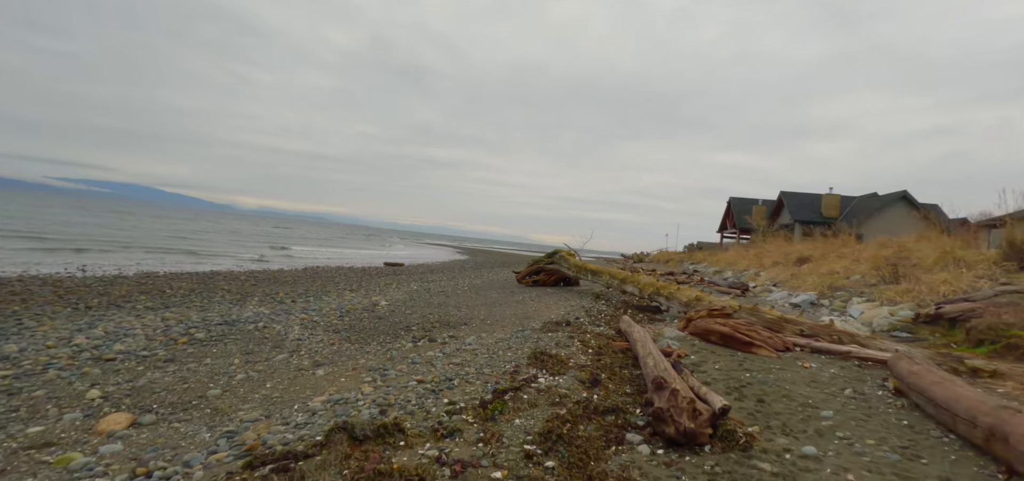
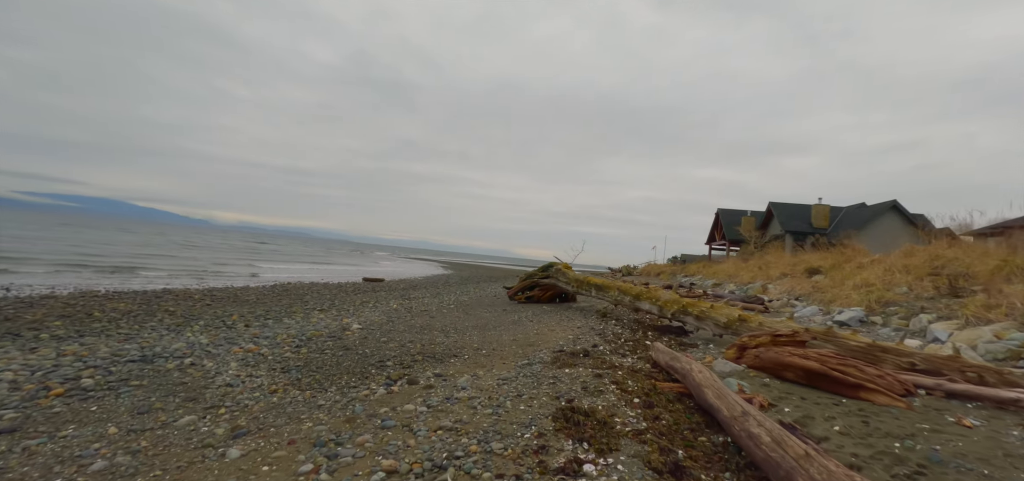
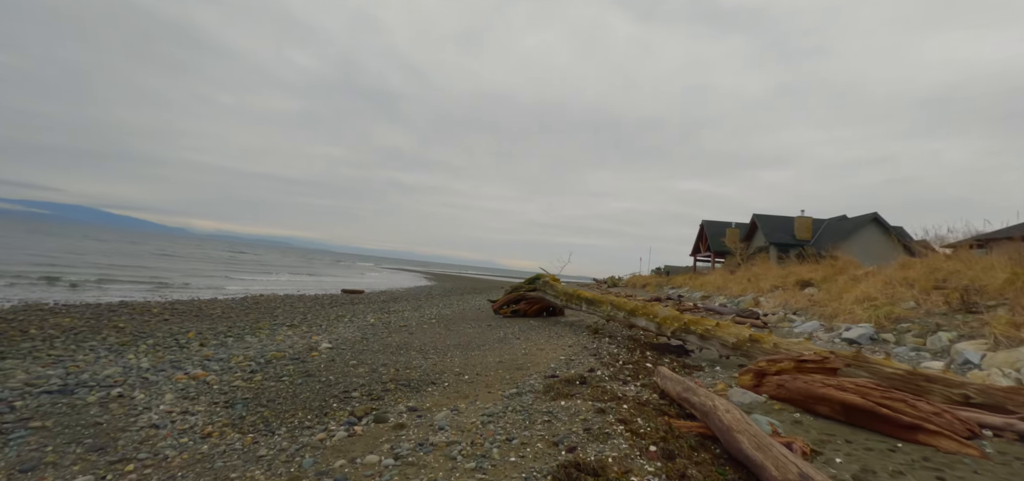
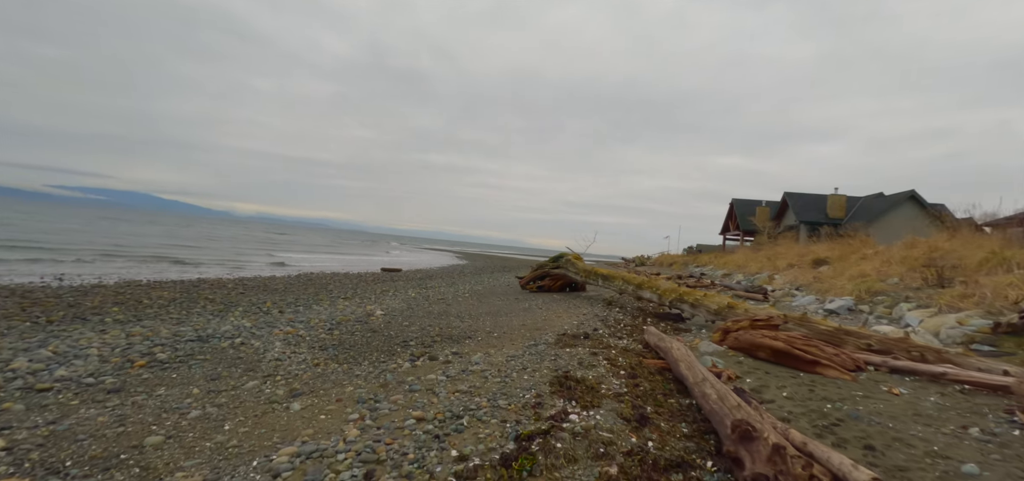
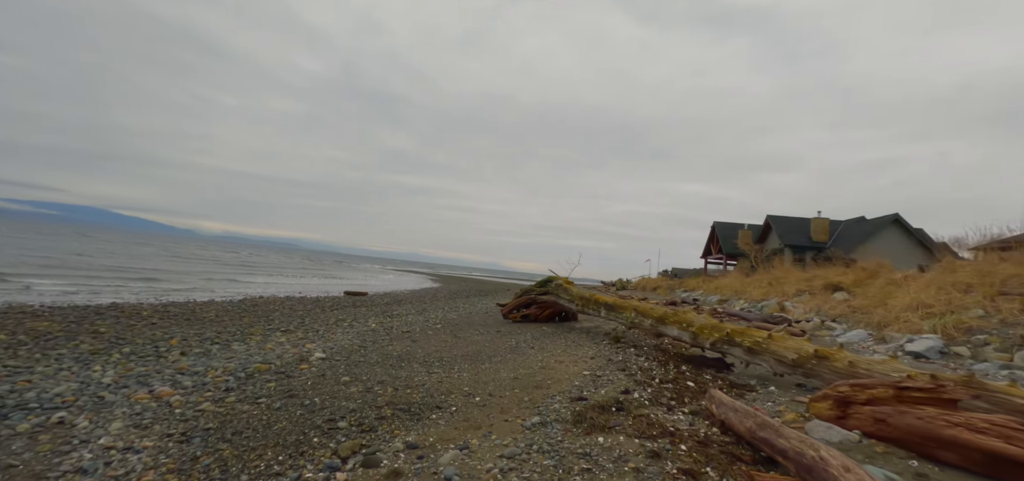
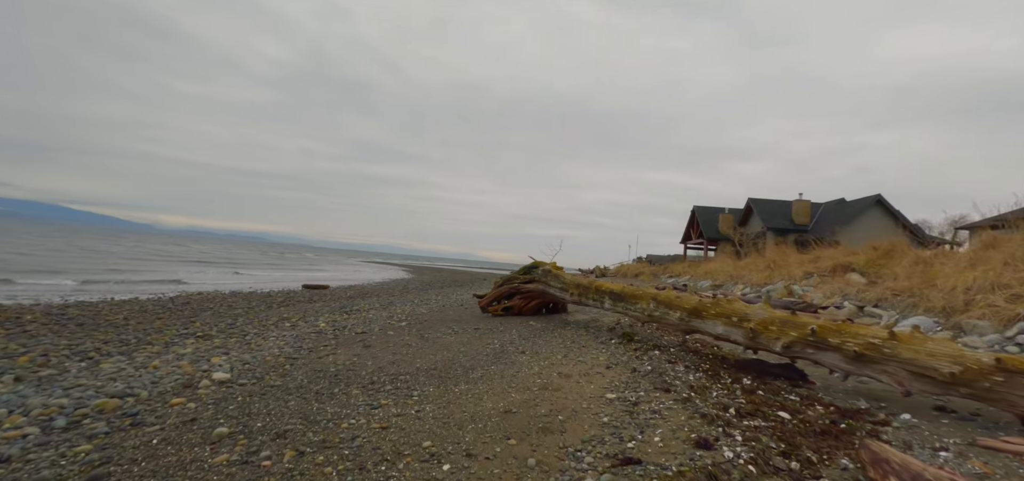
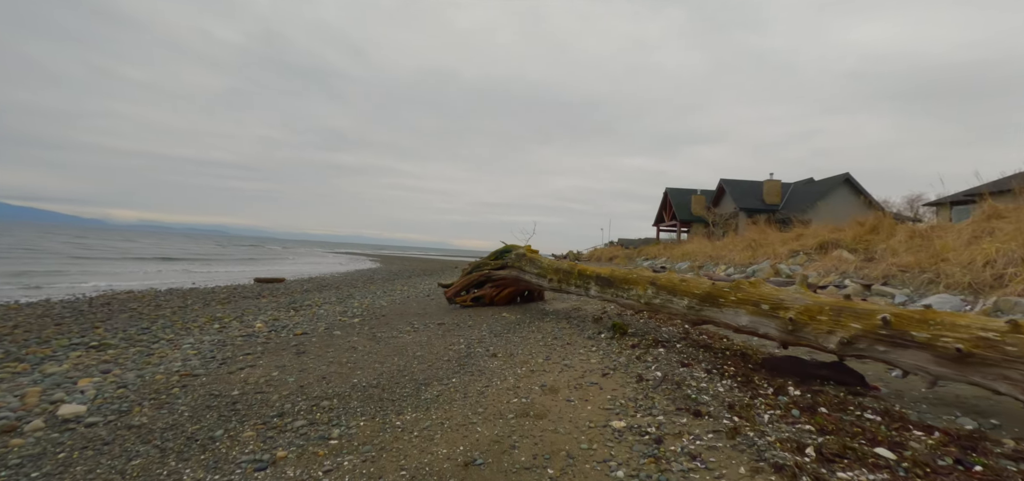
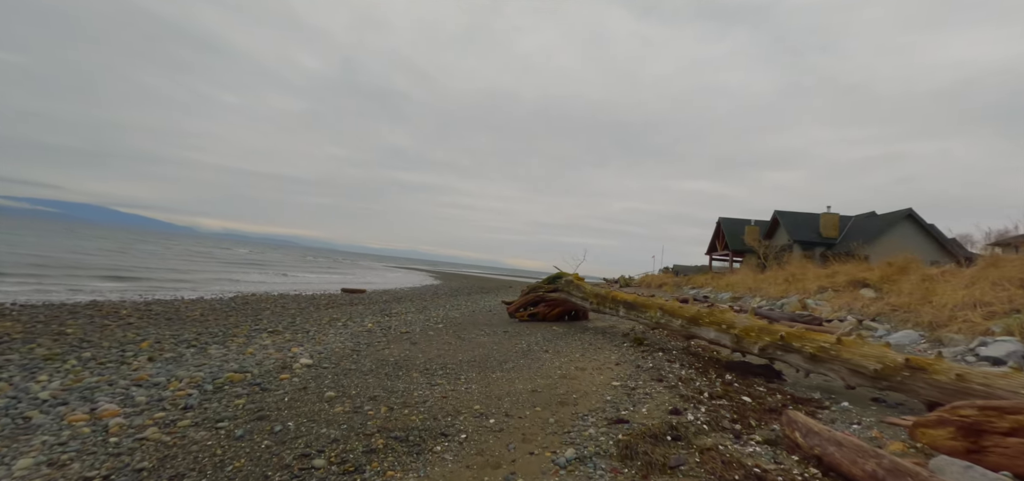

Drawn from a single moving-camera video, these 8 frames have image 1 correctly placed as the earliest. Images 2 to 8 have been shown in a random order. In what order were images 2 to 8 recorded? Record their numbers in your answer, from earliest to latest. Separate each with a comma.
4, 2, 3, 5, 8, 6, 7
